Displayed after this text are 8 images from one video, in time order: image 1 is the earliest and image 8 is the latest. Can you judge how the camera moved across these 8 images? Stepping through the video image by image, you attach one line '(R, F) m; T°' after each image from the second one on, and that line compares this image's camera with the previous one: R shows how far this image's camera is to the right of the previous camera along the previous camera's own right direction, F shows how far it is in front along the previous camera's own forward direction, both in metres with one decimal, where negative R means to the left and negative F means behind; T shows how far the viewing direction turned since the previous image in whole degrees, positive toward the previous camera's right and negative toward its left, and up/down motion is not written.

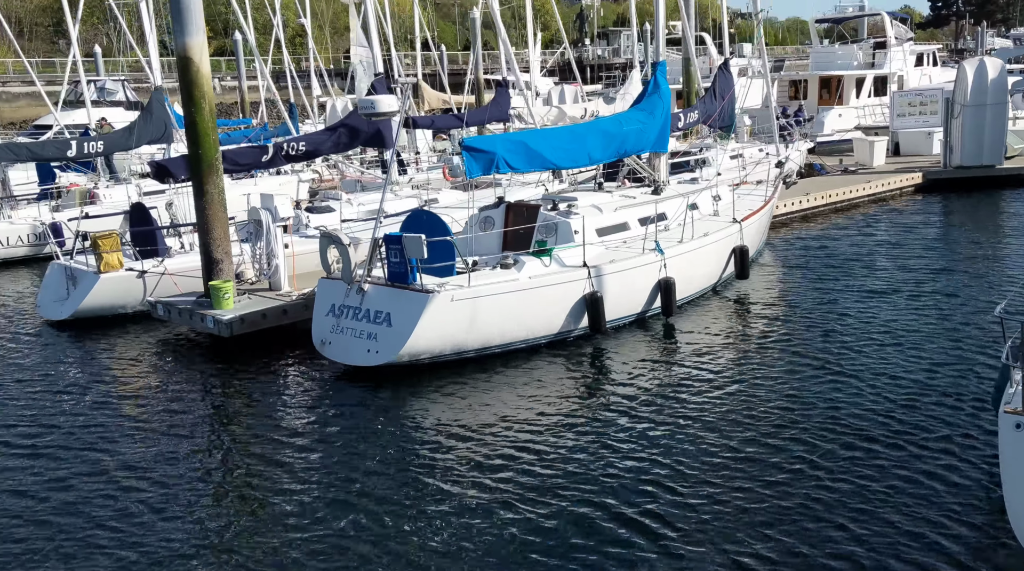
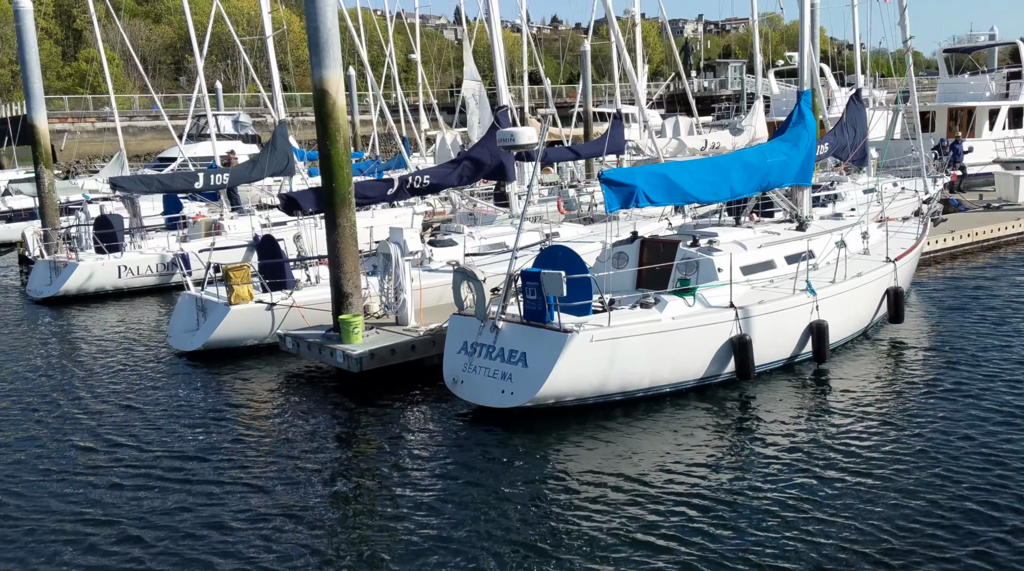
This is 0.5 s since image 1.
(-0.3, +0.3) m; -5°
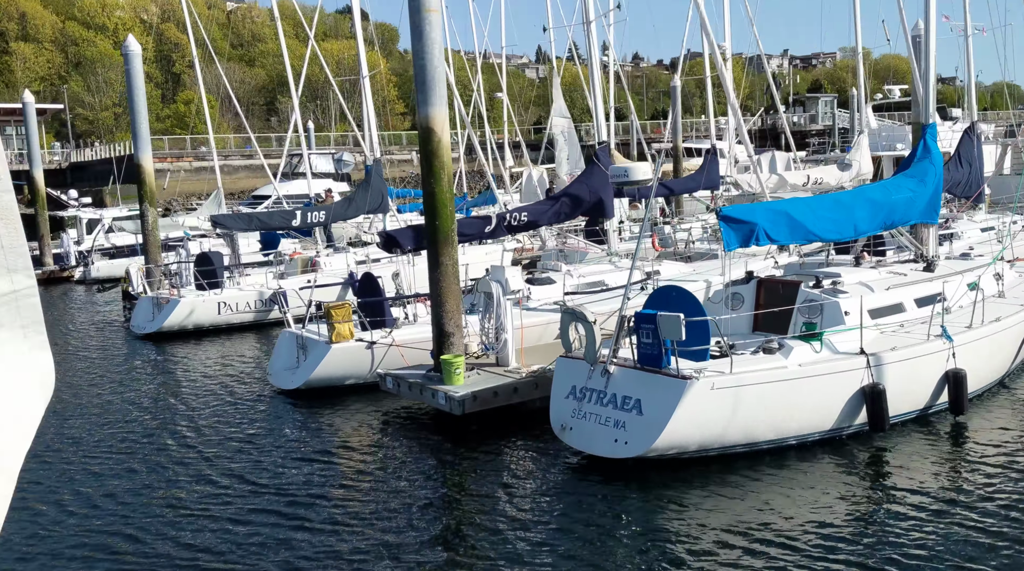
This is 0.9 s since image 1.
(-0.2, +0.3) m; -4°
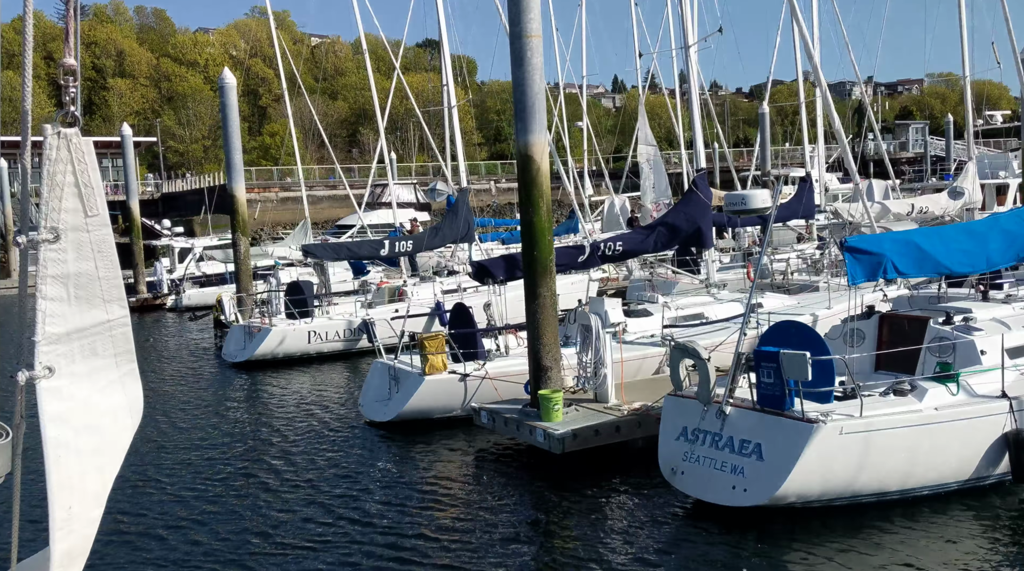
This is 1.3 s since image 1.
(-0.2, +0.4) m; -4°
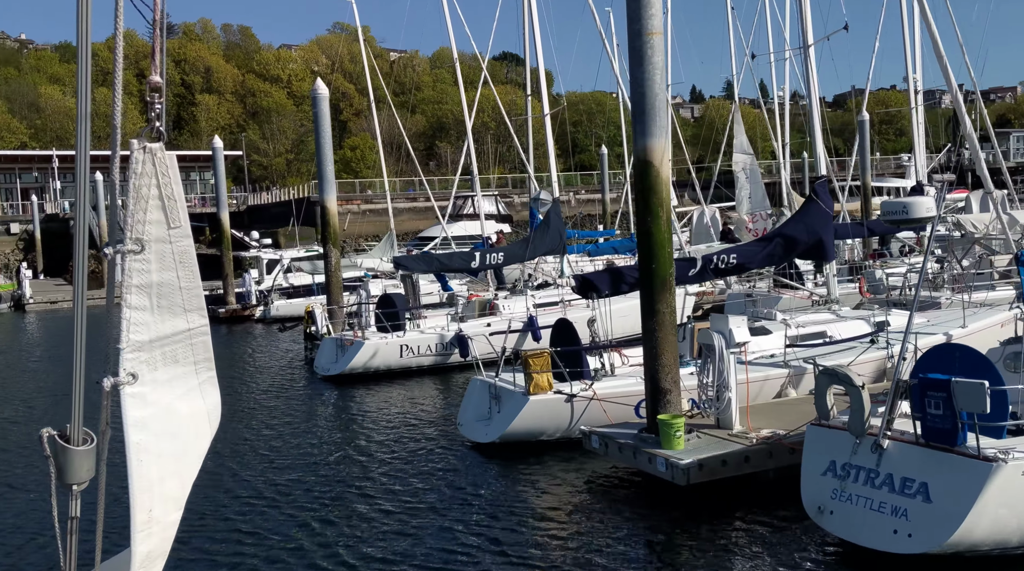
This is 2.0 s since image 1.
(-0.4, +0.8) m; -4°
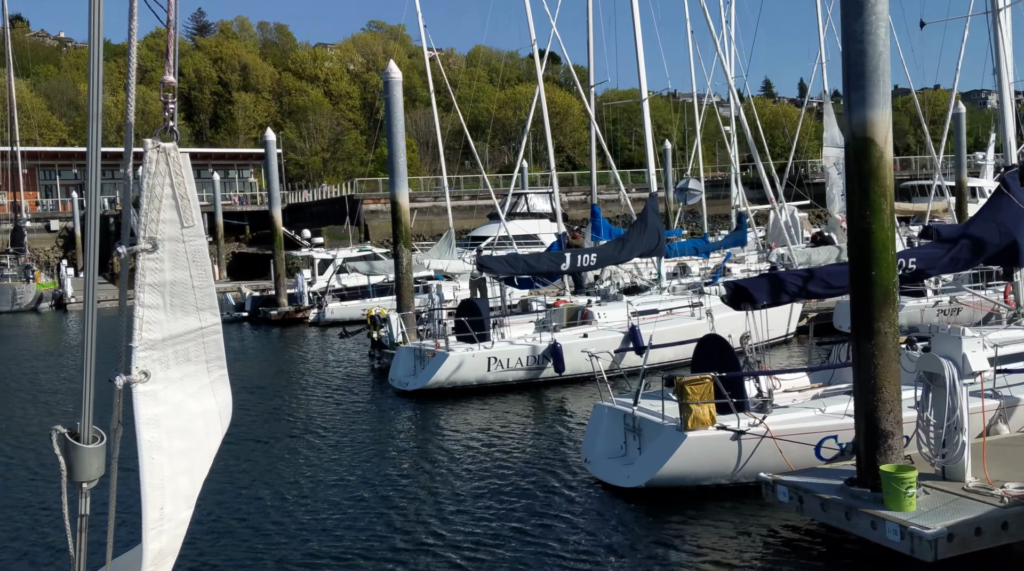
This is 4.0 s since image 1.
(-1.1, +2.2) m; -2°
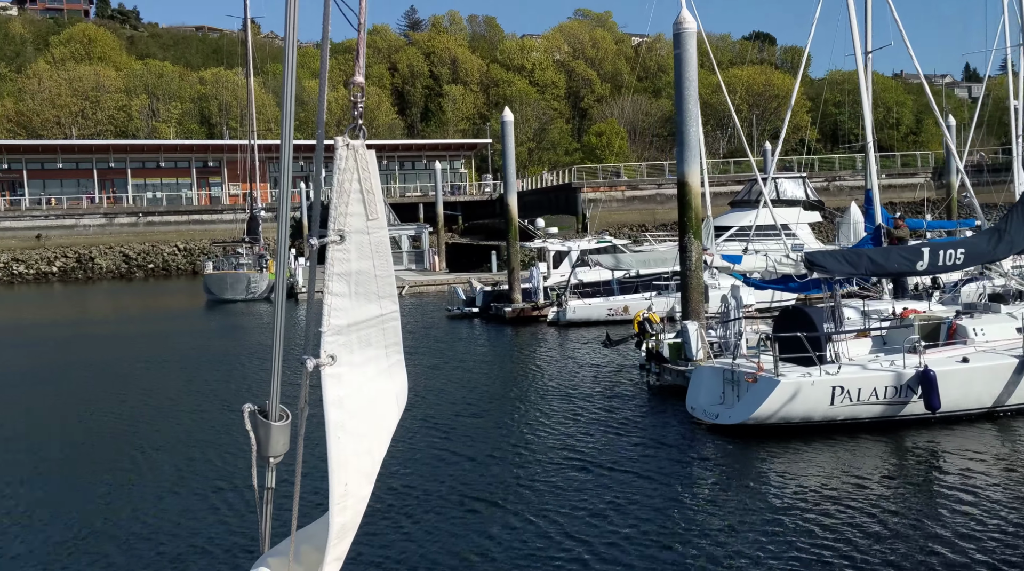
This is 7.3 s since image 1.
(-1.8, +3.7) m; -10°
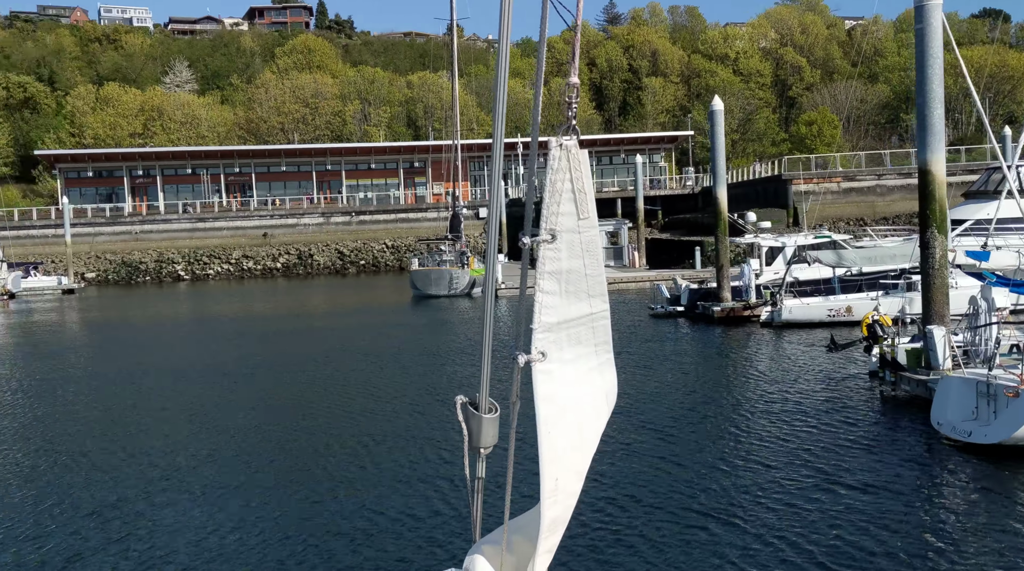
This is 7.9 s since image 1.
(-0.3, +0.8) m; -10°
